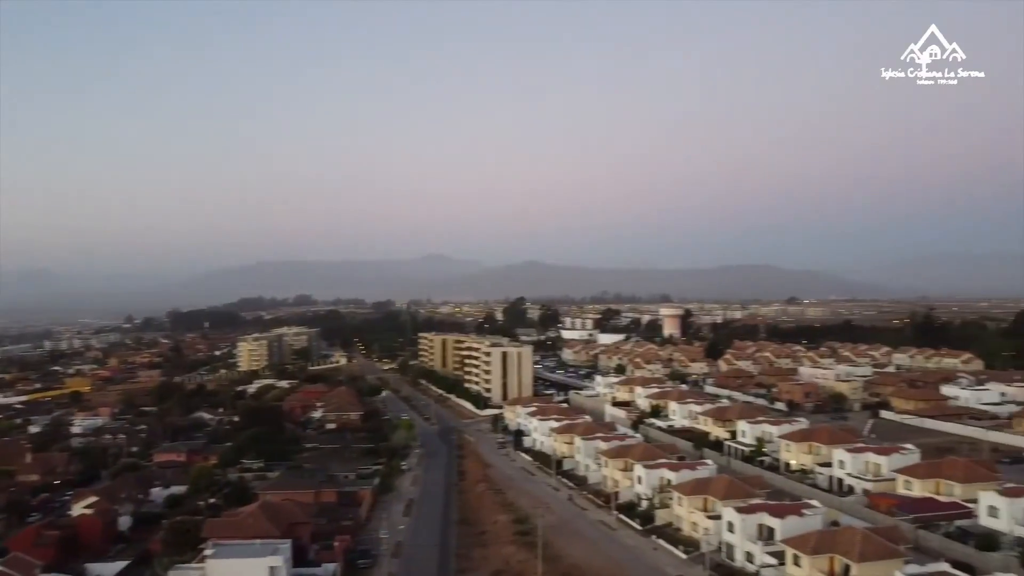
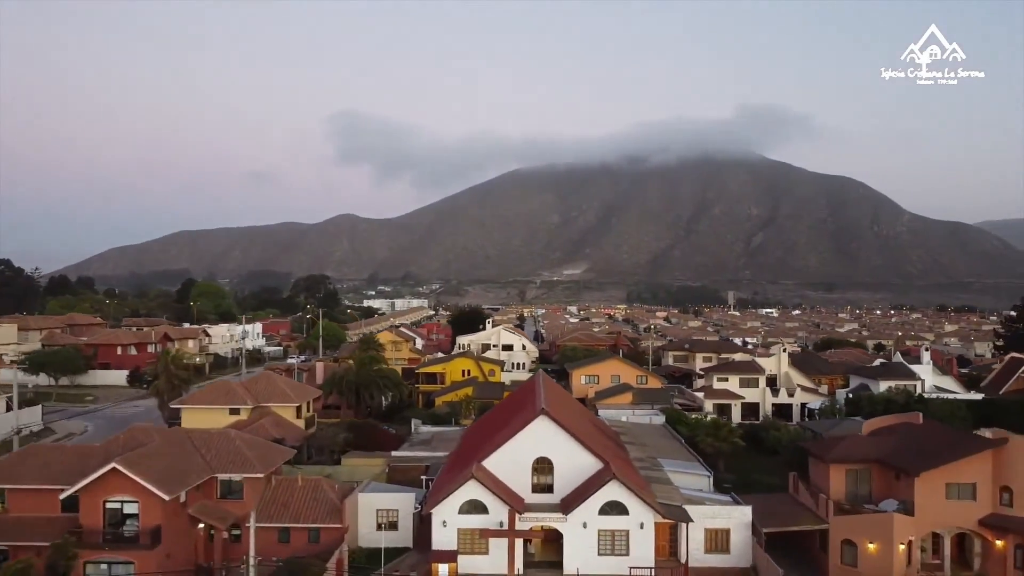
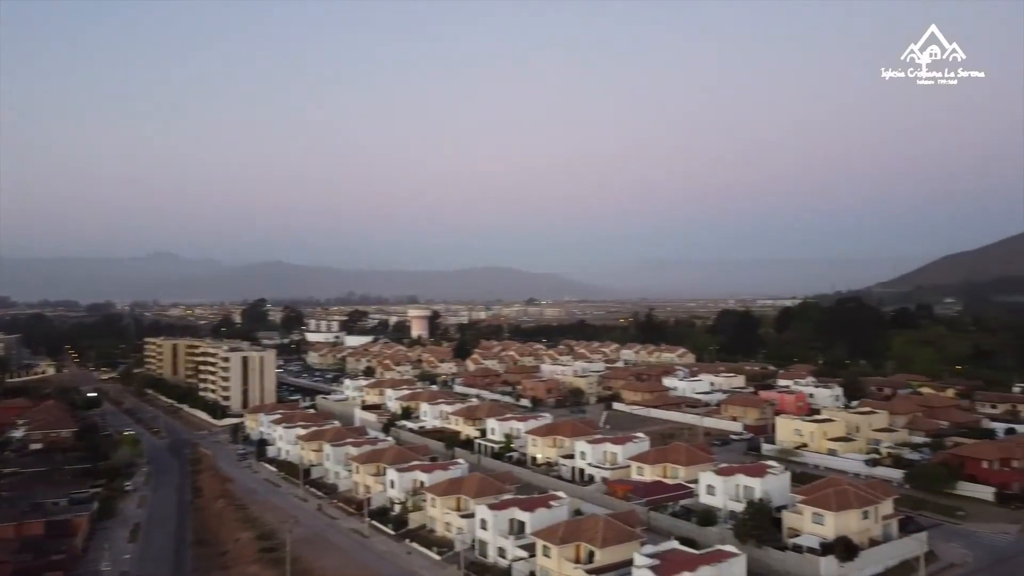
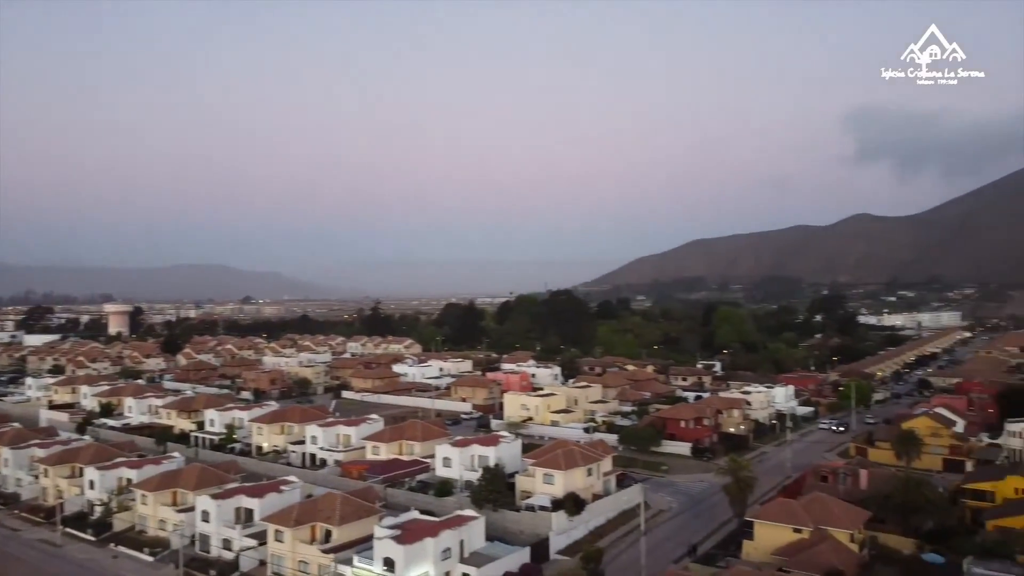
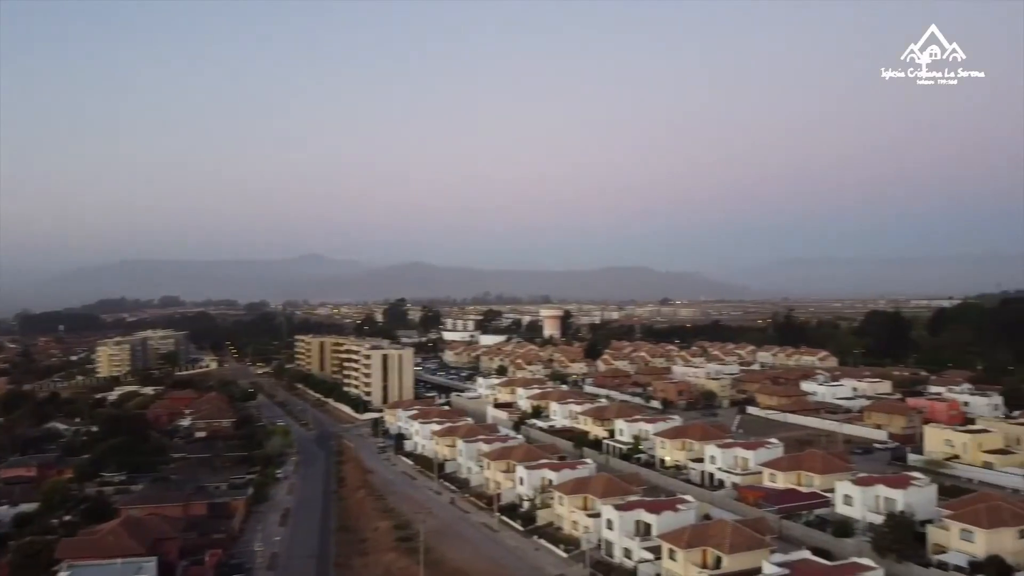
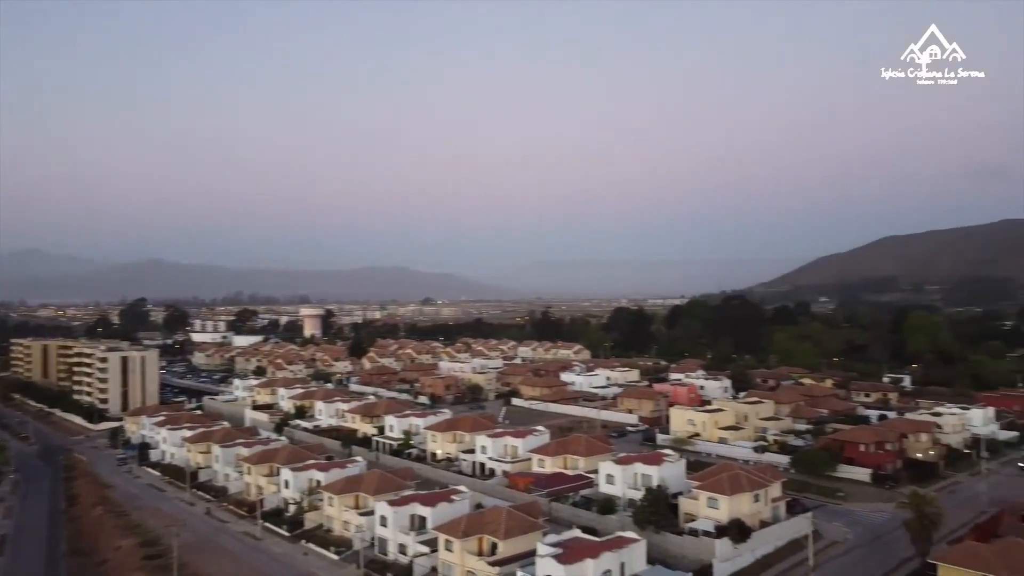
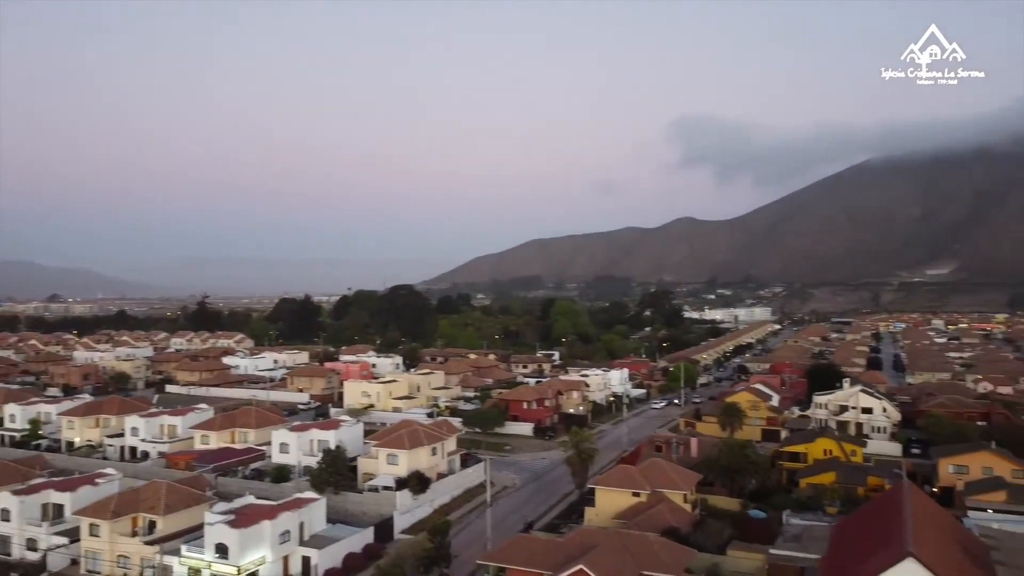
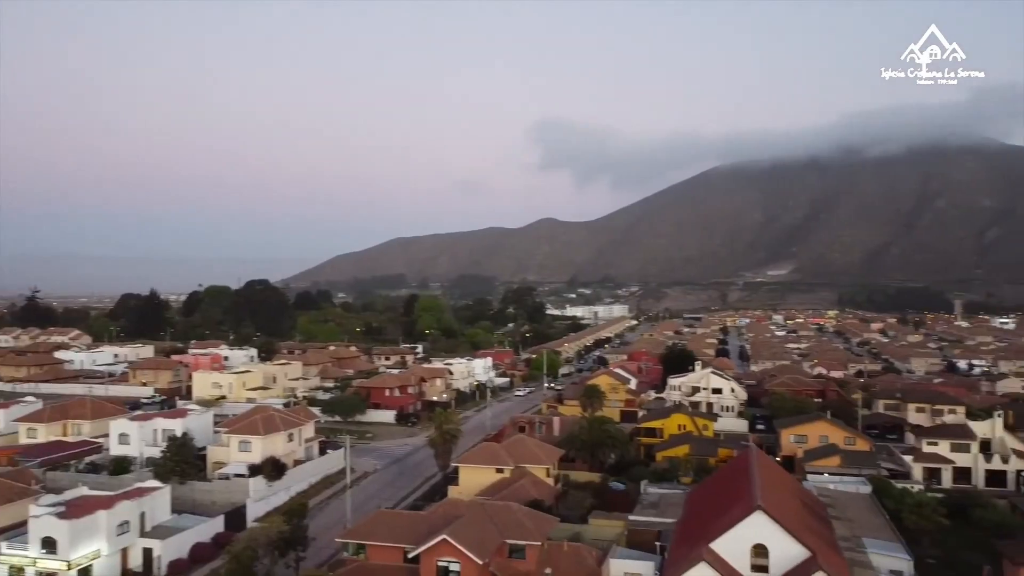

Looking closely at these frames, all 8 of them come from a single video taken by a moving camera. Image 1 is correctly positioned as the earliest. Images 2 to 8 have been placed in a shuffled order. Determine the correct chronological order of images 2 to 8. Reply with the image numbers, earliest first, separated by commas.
5, 3, 6, 4, 7, 8, 2
